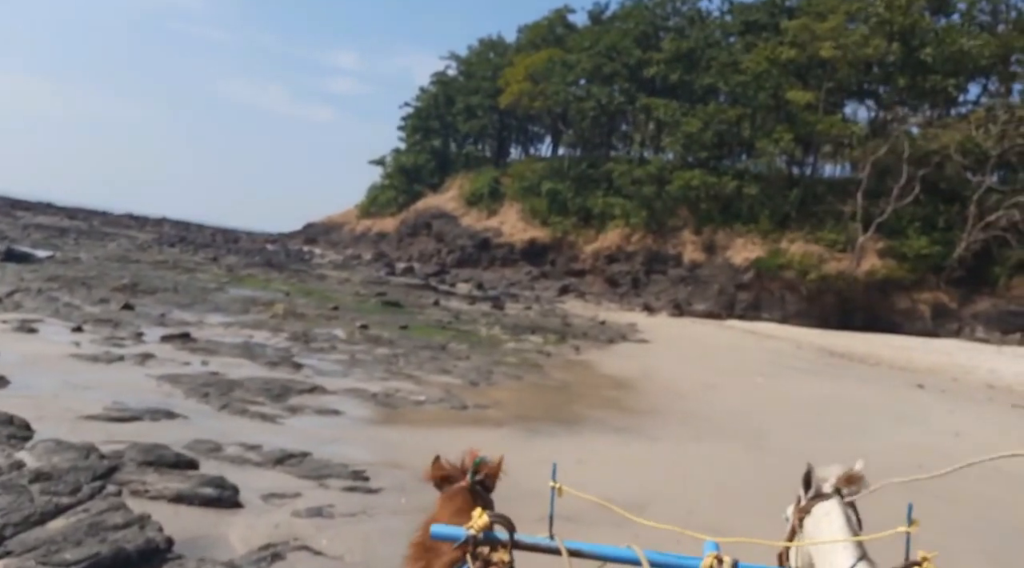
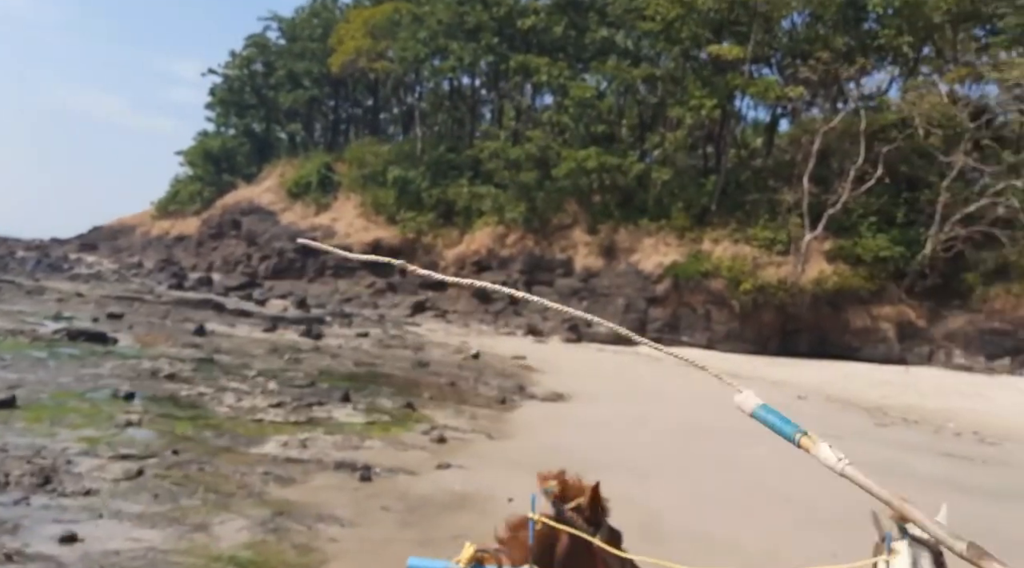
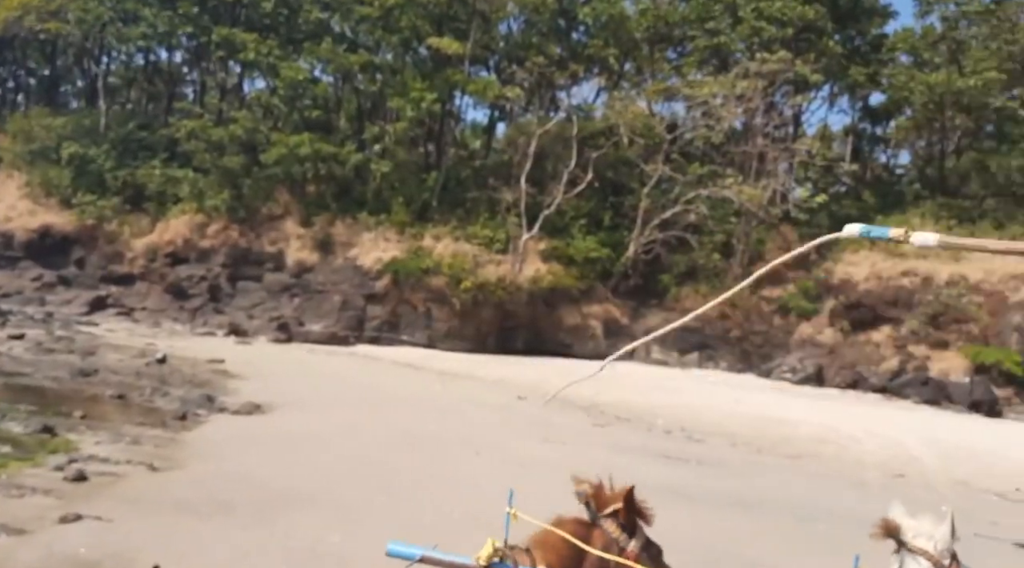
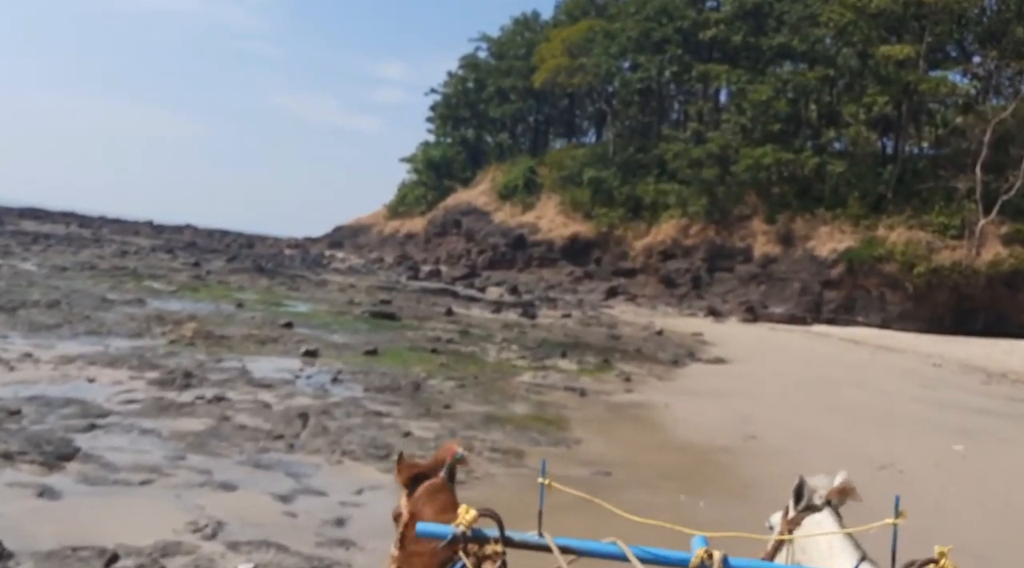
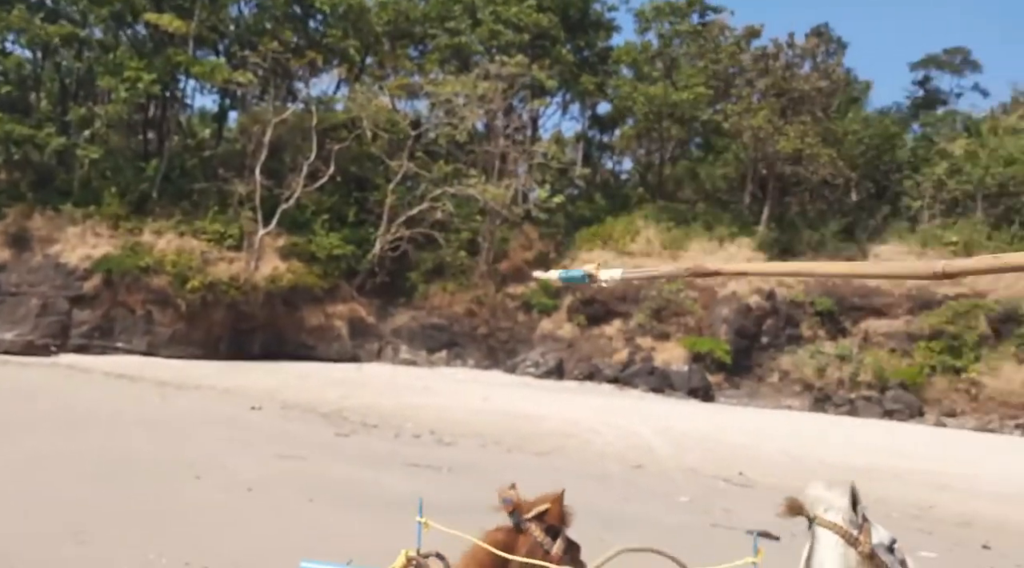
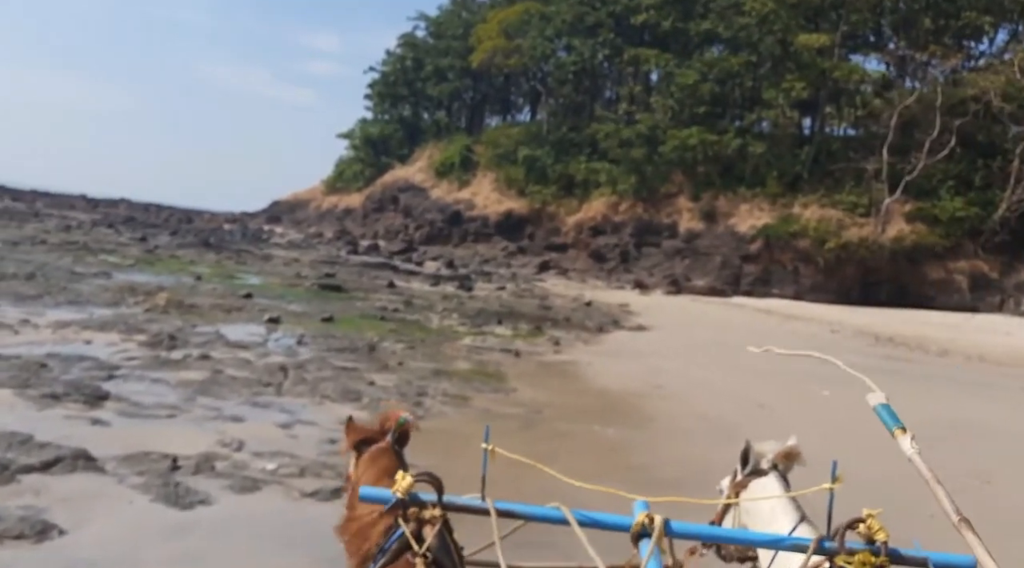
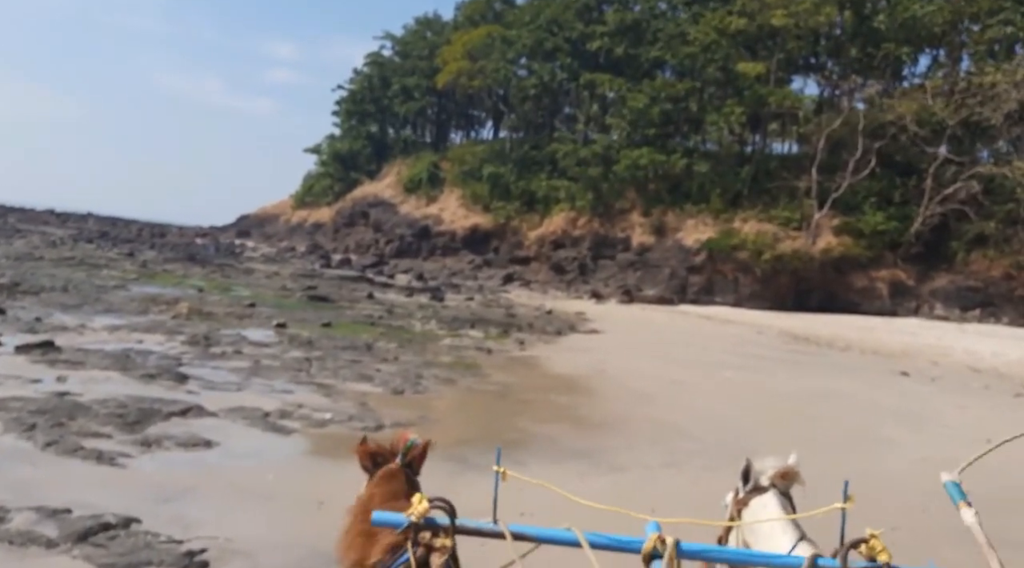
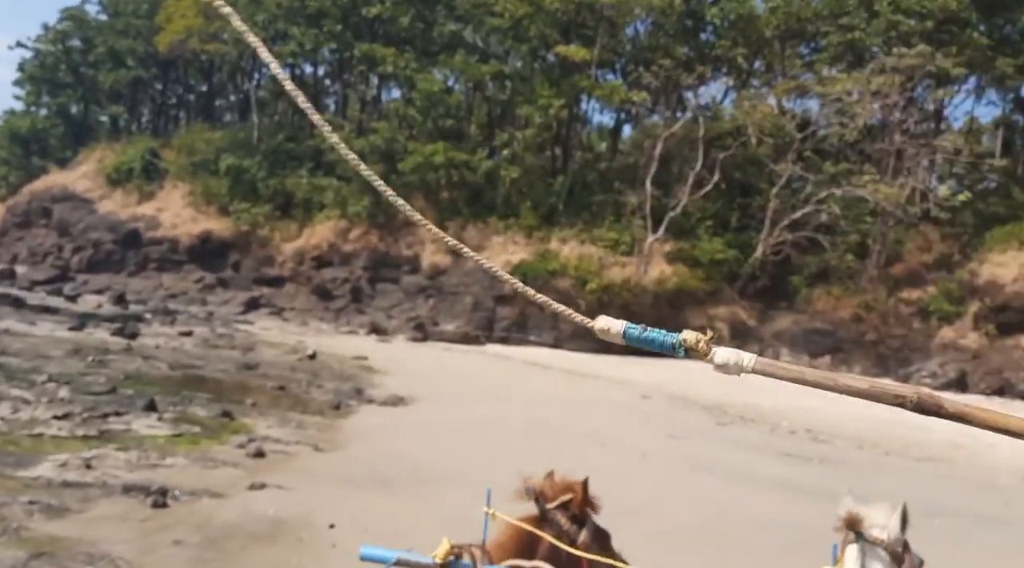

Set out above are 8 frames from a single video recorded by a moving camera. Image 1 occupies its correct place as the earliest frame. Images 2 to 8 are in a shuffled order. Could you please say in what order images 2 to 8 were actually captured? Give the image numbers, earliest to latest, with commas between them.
7, 6, 4, 2, 8, 3, 5
